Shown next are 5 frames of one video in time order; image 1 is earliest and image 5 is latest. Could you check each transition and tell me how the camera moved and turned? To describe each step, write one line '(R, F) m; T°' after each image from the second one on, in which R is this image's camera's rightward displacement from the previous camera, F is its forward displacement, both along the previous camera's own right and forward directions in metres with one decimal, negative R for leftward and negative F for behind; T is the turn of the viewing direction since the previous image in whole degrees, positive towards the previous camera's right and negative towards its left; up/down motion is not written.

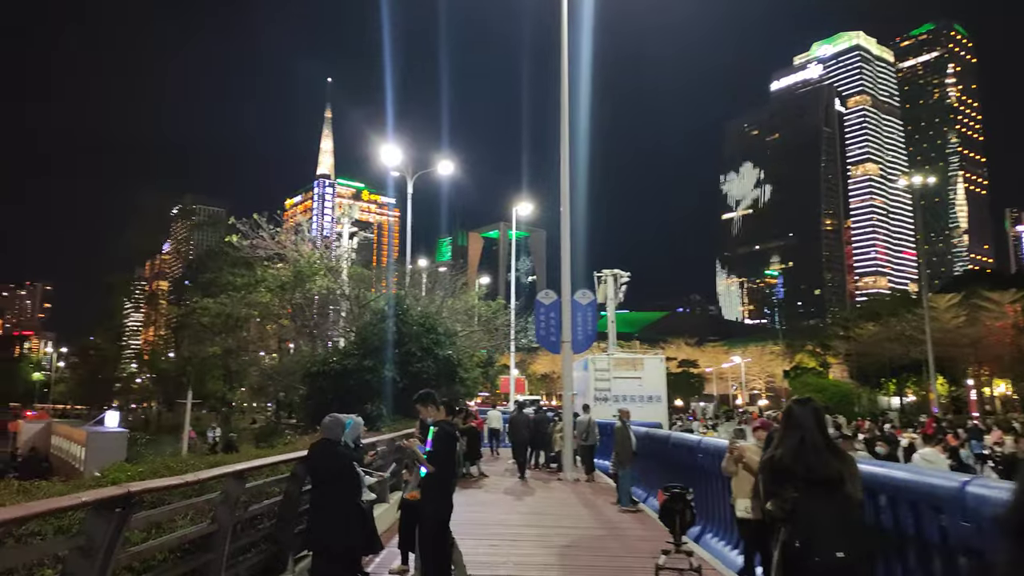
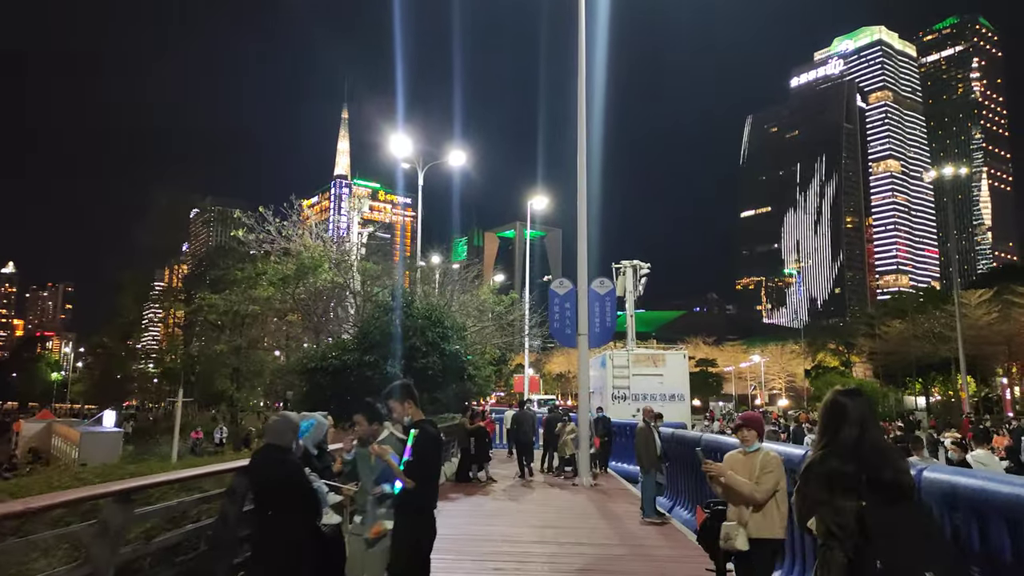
(+0.1, +1.1) m; -1°
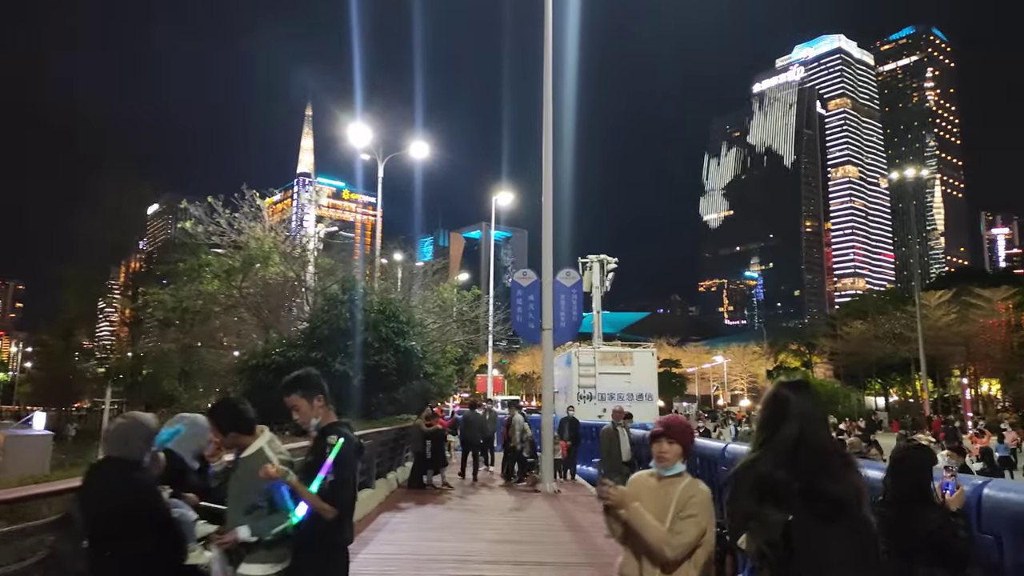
(+0.1, +0.9) m; +3°
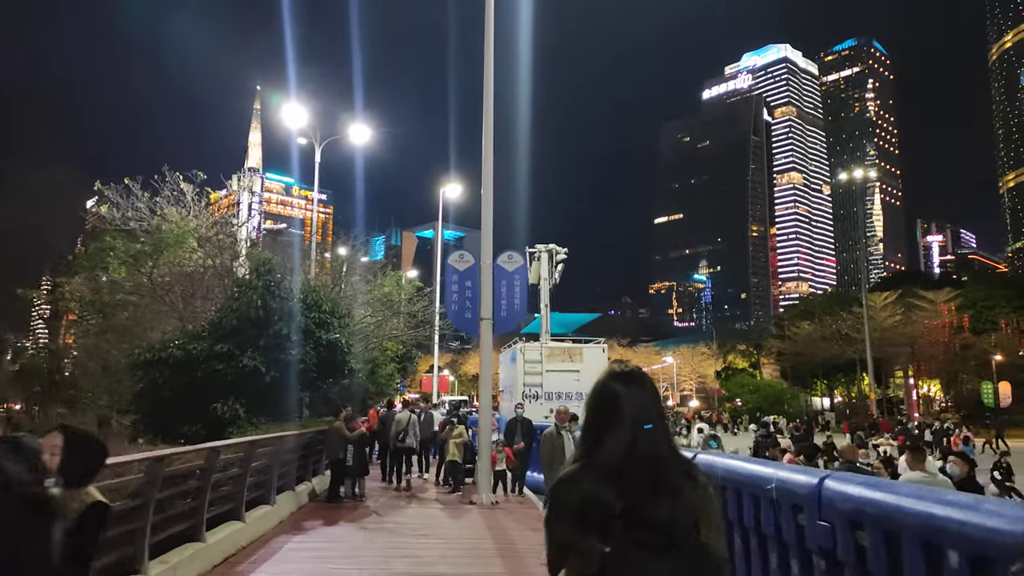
(+0.3, +1.4) m; +4°
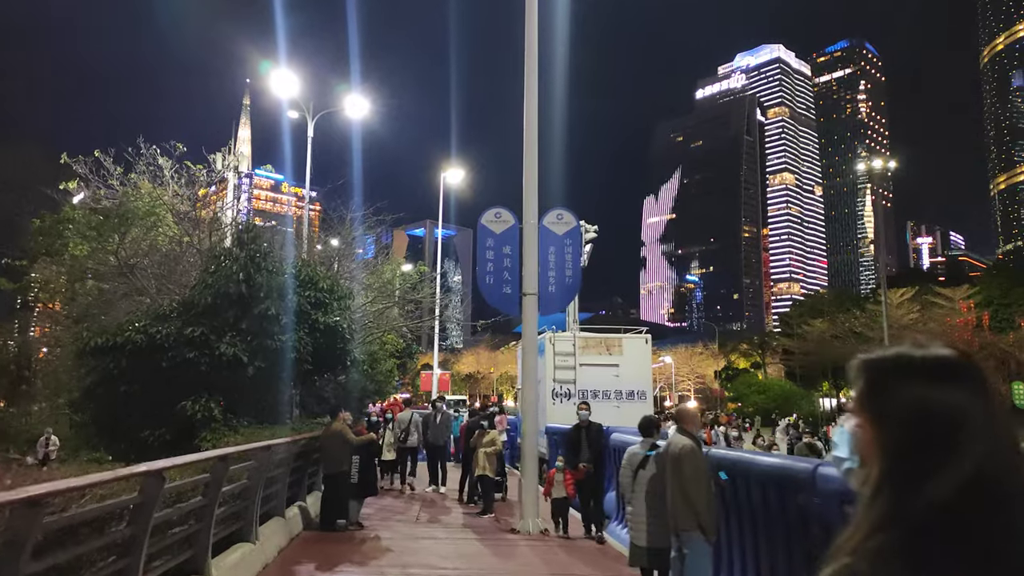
(-0.7, +2.3) m; +1°
